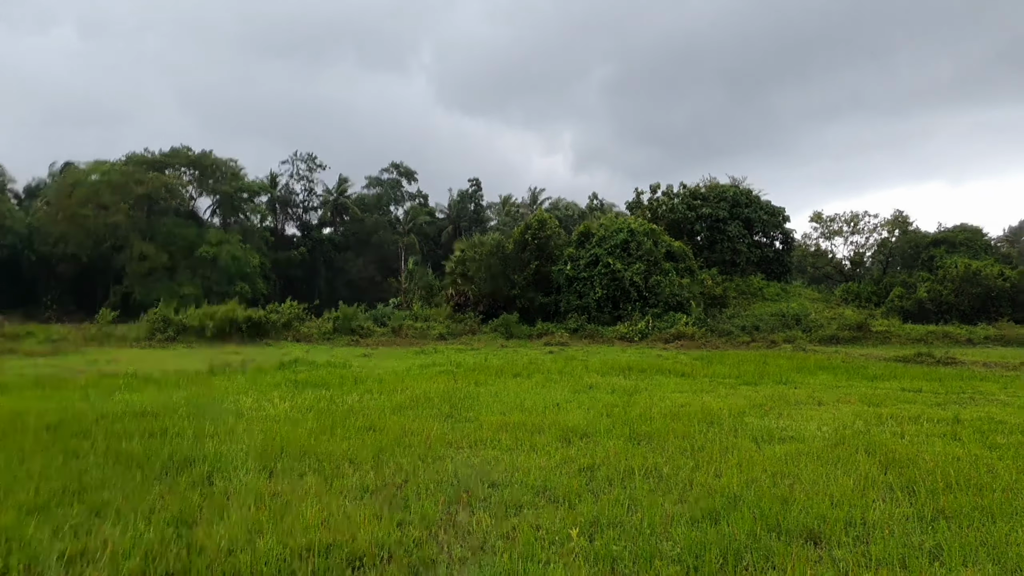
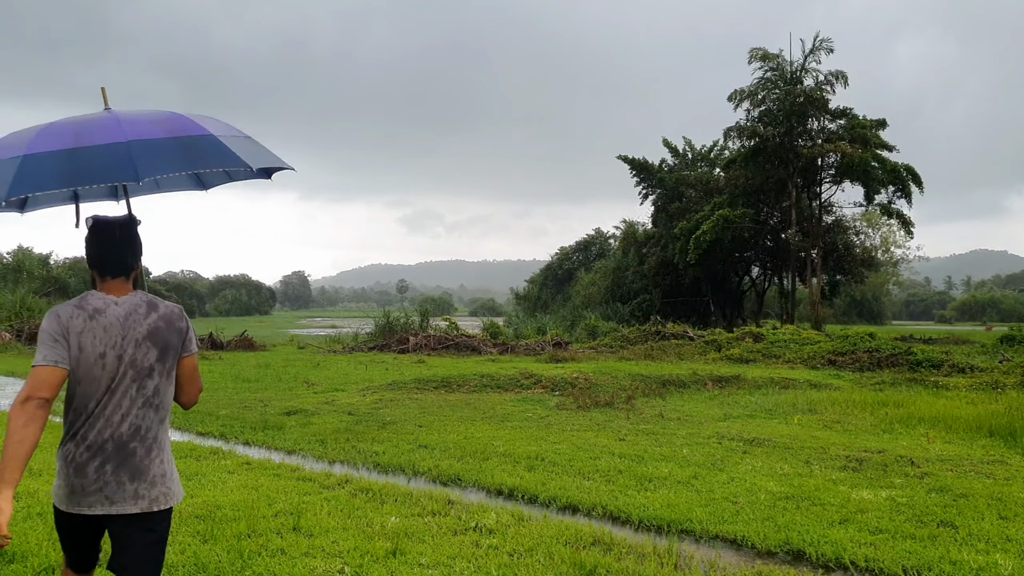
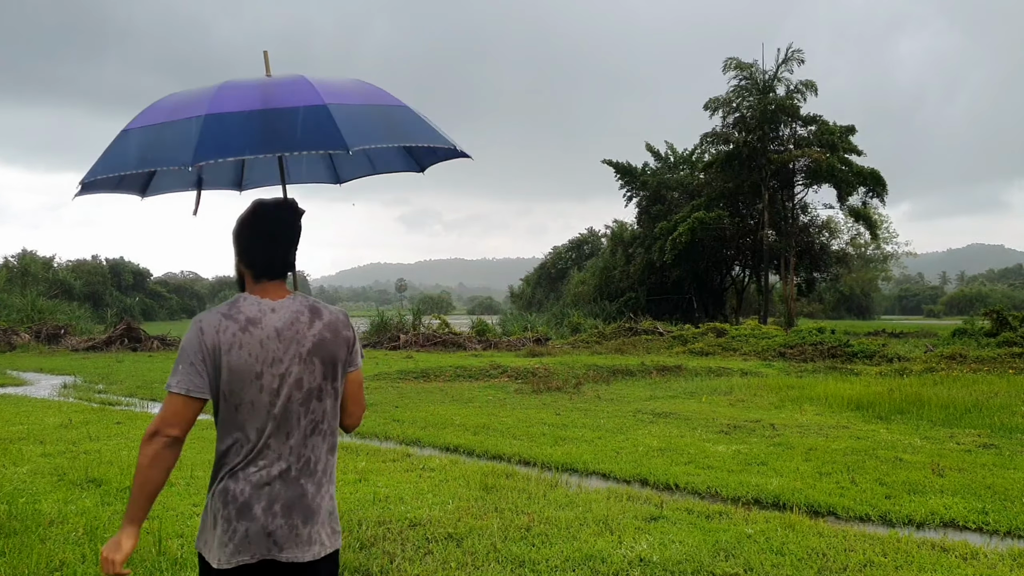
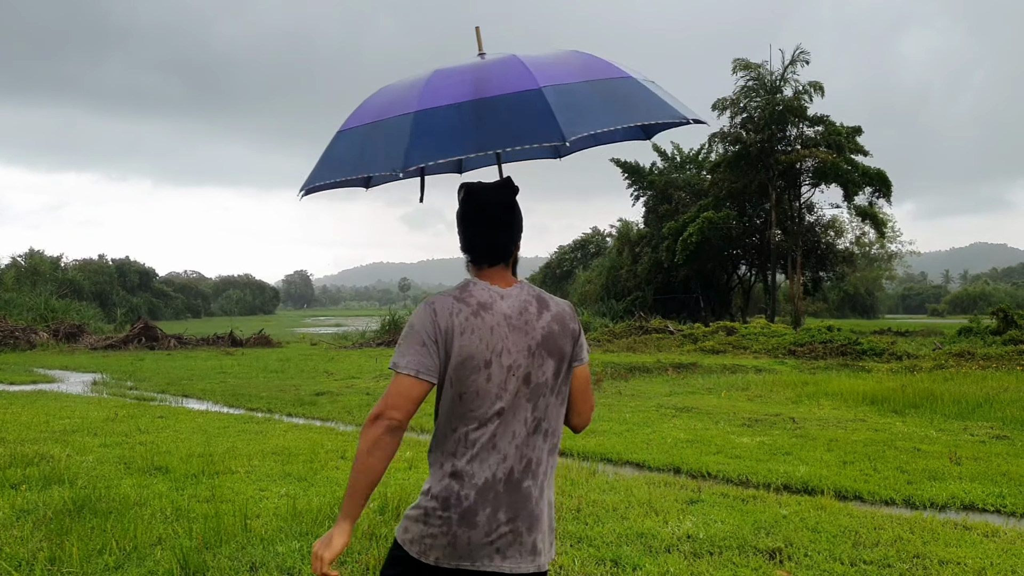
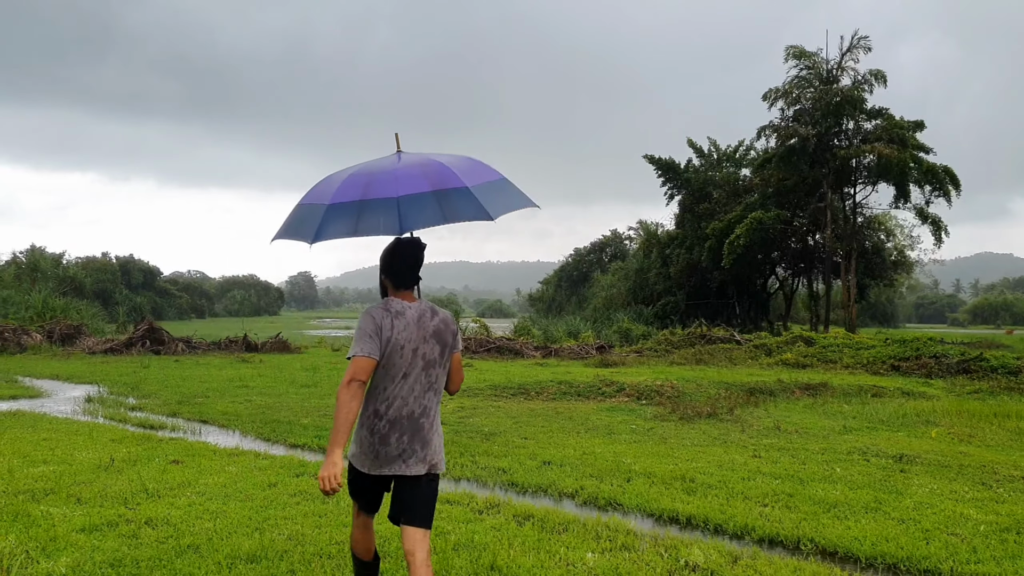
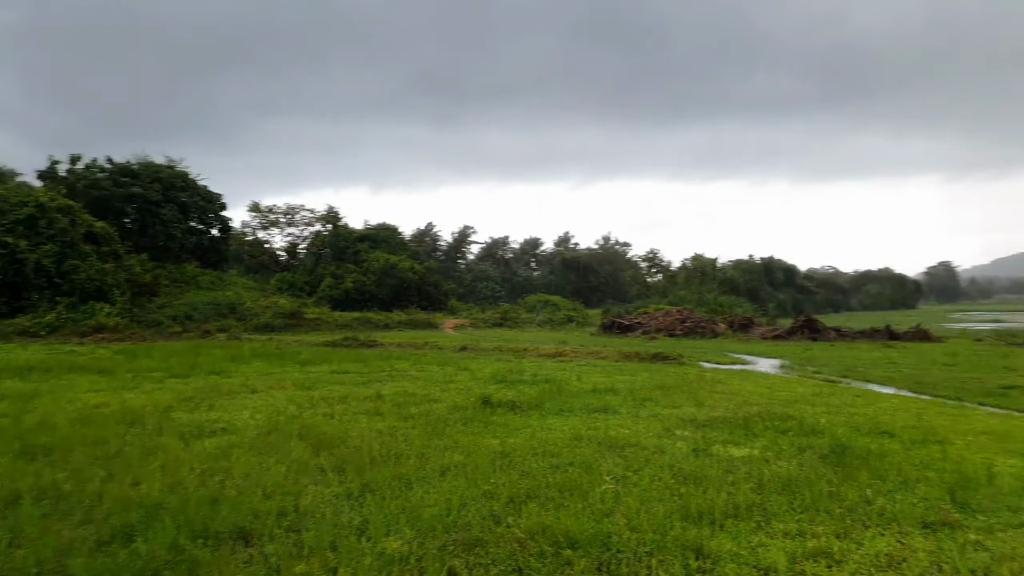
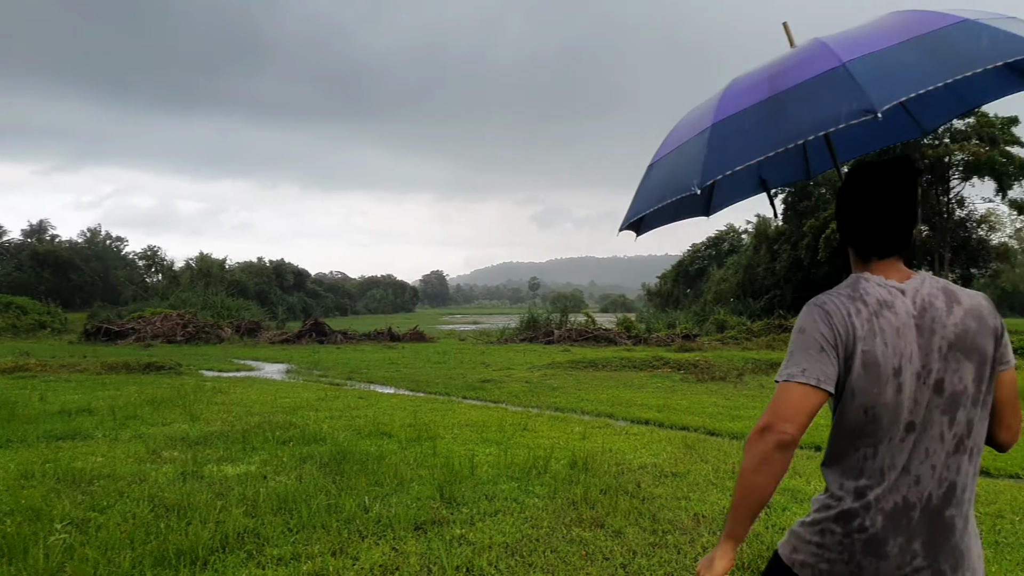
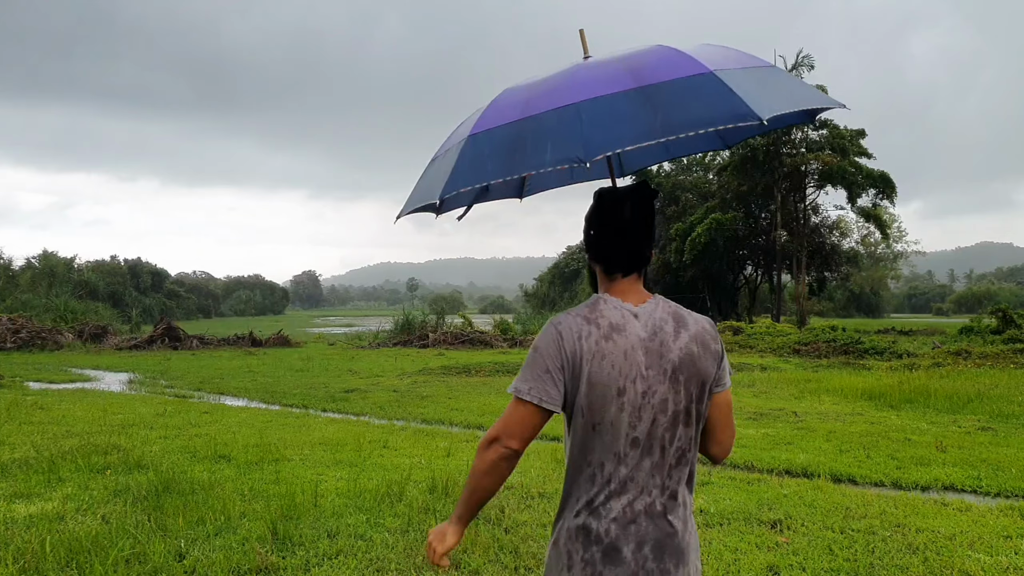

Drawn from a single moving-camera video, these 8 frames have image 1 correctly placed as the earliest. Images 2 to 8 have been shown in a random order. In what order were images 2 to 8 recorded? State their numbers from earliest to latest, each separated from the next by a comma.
6, 7, 8, 4, 3, 2, 5
